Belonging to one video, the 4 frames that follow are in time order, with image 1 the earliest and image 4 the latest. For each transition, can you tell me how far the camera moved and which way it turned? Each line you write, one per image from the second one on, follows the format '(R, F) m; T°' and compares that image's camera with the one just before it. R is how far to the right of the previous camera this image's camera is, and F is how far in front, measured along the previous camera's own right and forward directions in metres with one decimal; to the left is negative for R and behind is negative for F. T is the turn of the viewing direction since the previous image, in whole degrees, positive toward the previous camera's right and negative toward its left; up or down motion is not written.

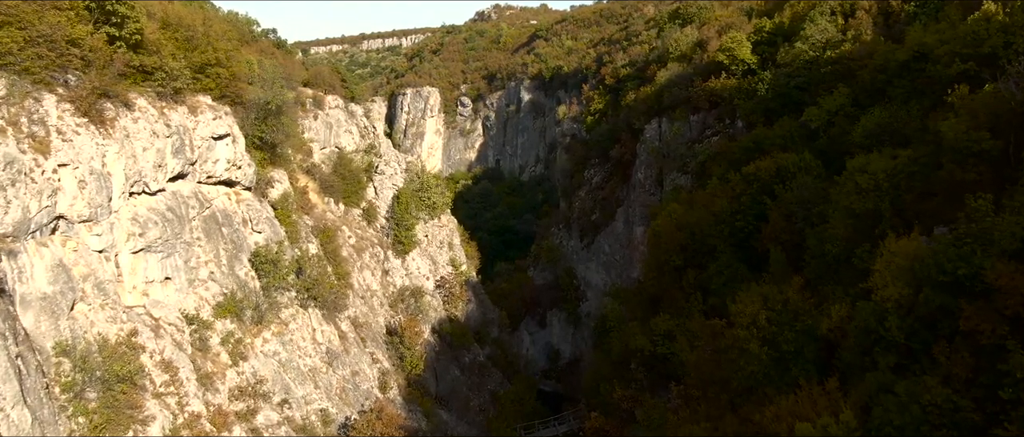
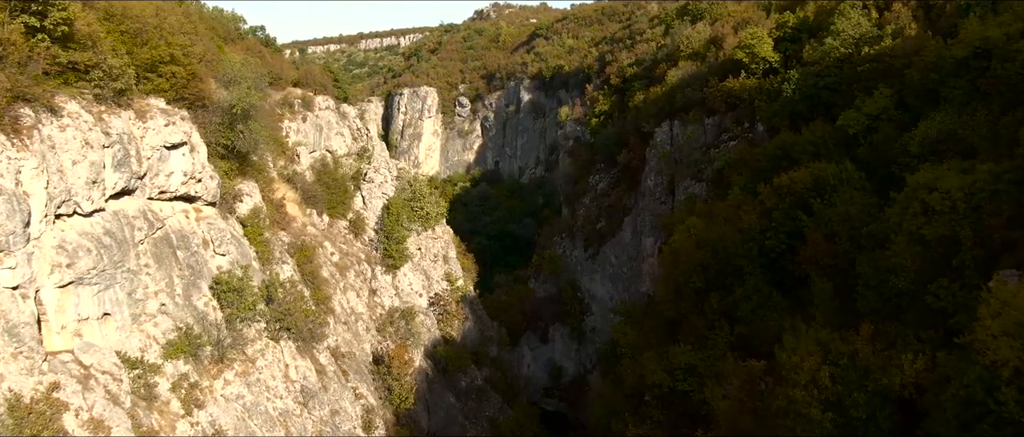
(0.0, +1.9) m; 0°
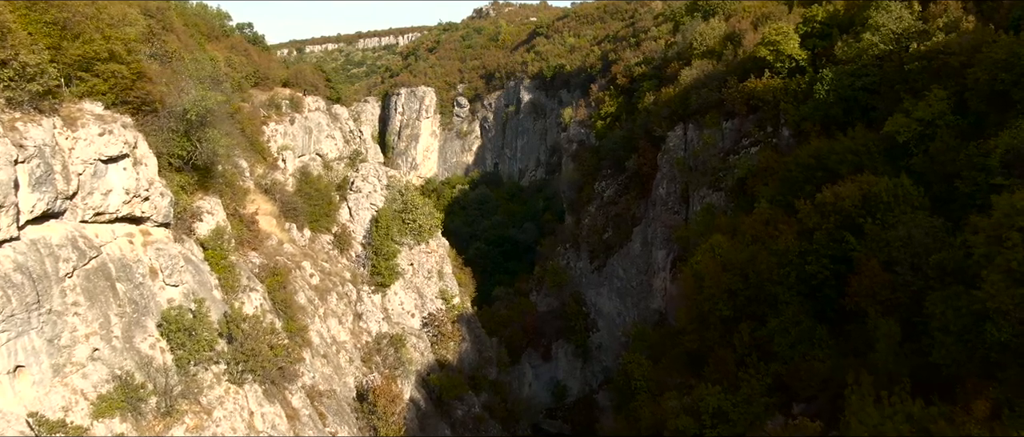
(-0.1, +1.9) m; 0°
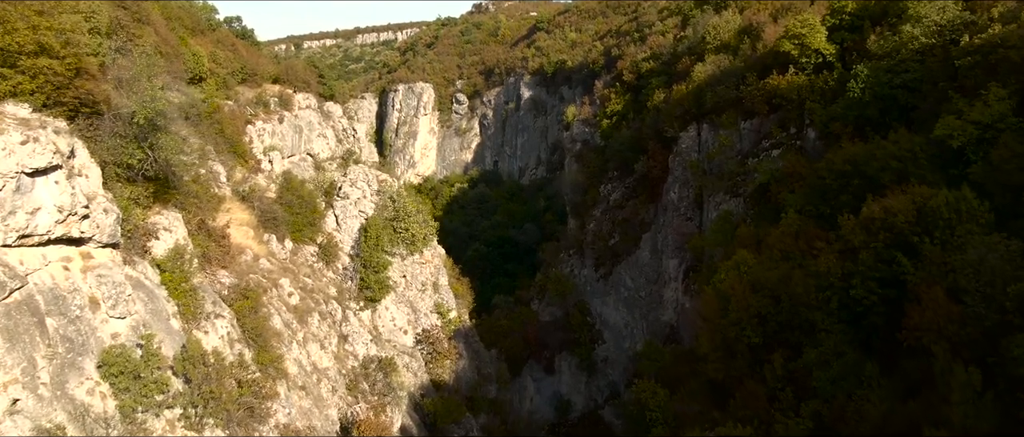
(0.0, +1.6) m; 0°
